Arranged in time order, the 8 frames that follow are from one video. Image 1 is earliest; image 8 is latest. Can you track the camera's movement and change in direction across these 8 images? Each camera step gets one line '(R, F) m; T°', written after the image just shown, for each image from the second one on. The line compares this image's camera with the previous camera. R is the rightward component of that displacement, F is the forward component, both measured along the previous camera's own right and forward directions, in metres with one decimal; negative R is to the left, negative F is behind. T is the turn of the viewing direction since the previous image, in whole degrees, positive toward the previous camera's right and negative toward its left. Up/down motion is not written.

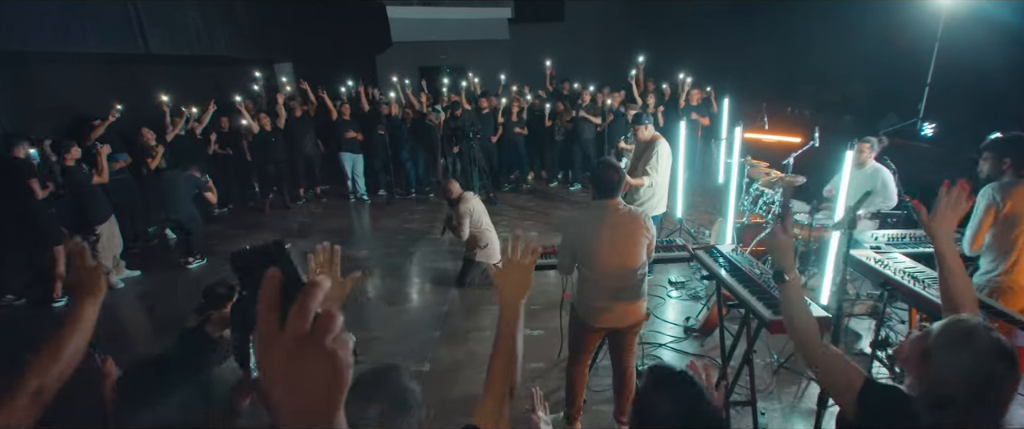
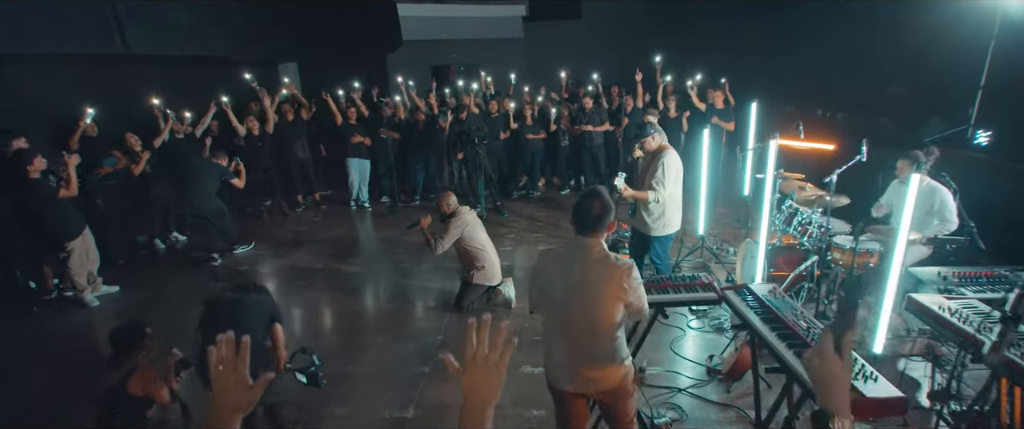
(+0.1, +0.5) m; -2°
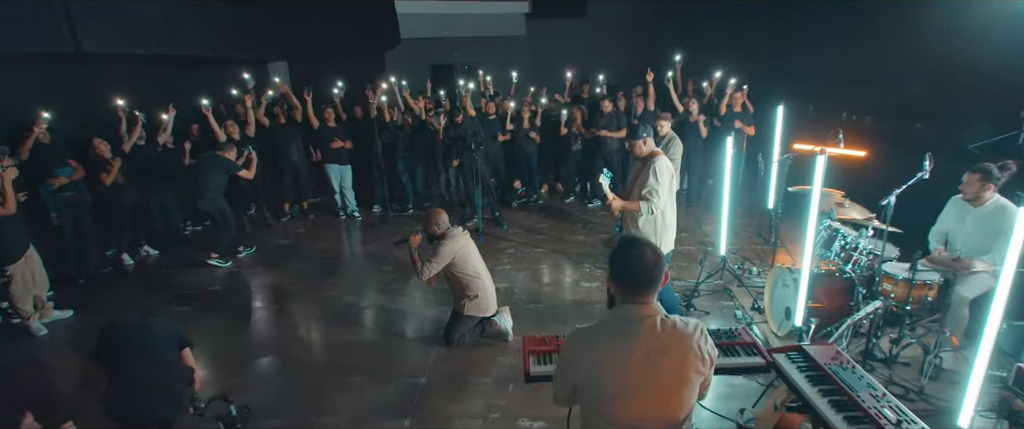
(+0.1, +0.6) m; 0°
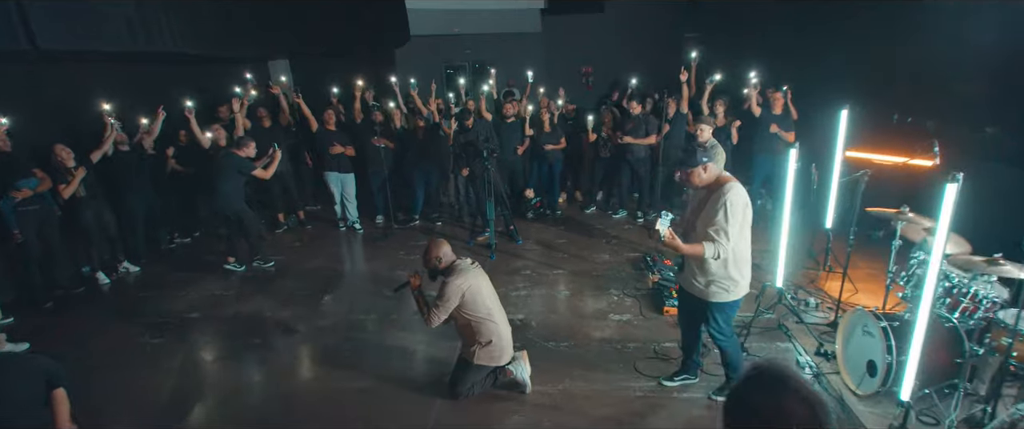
(-0.1, +0.8) m; -1°
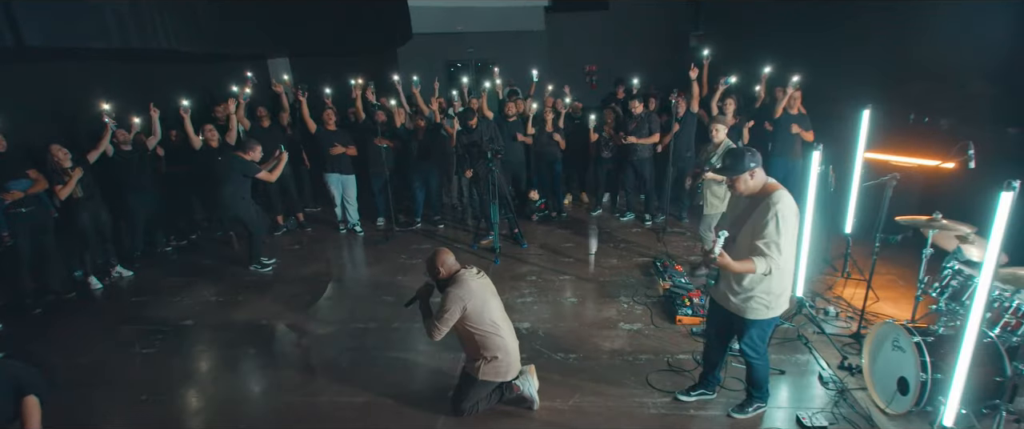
(0.0, +0.2) m; 0°
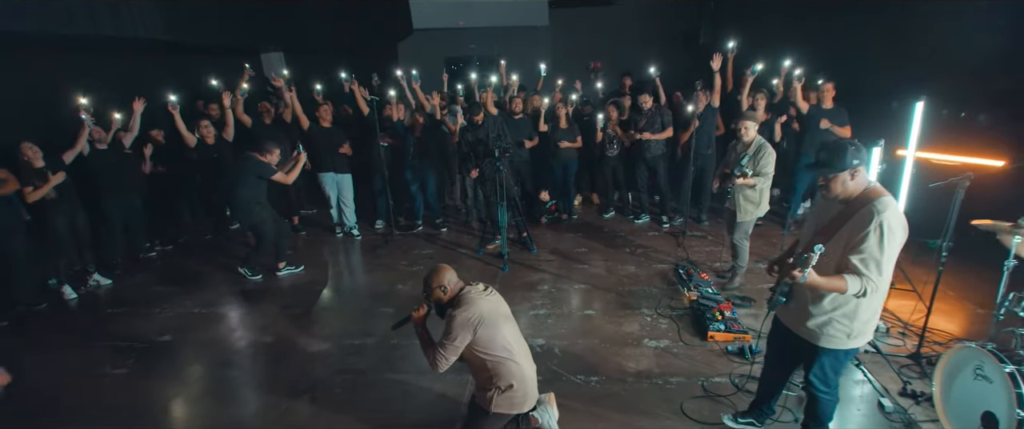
(-0.1, +0.5) m; 0°
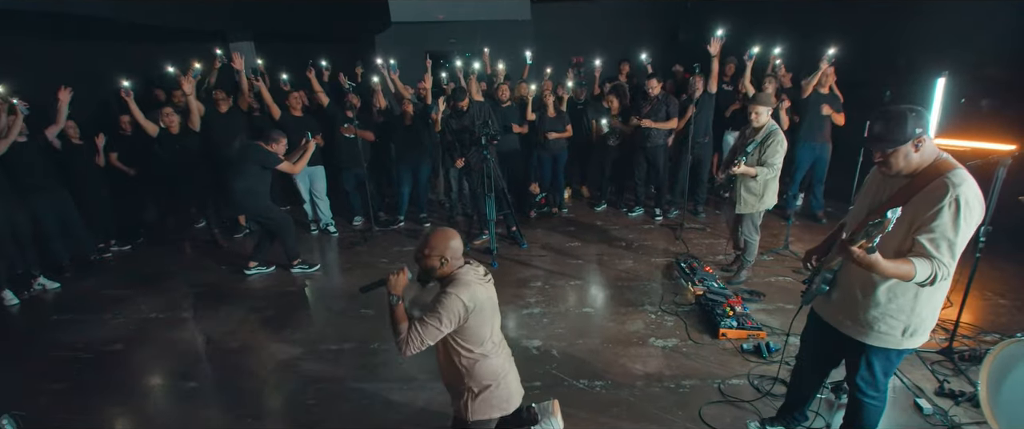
(-0.1, +0.4) m; +2°
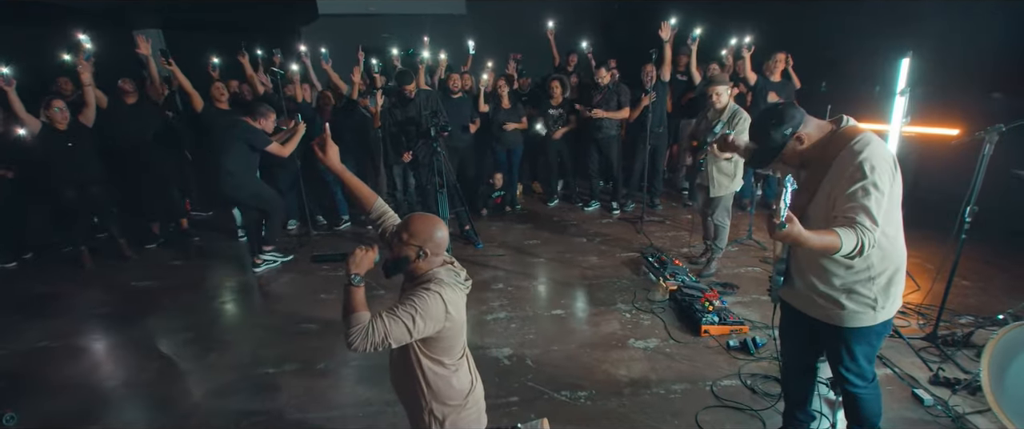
(-0.2, +0.4) m; +7°
